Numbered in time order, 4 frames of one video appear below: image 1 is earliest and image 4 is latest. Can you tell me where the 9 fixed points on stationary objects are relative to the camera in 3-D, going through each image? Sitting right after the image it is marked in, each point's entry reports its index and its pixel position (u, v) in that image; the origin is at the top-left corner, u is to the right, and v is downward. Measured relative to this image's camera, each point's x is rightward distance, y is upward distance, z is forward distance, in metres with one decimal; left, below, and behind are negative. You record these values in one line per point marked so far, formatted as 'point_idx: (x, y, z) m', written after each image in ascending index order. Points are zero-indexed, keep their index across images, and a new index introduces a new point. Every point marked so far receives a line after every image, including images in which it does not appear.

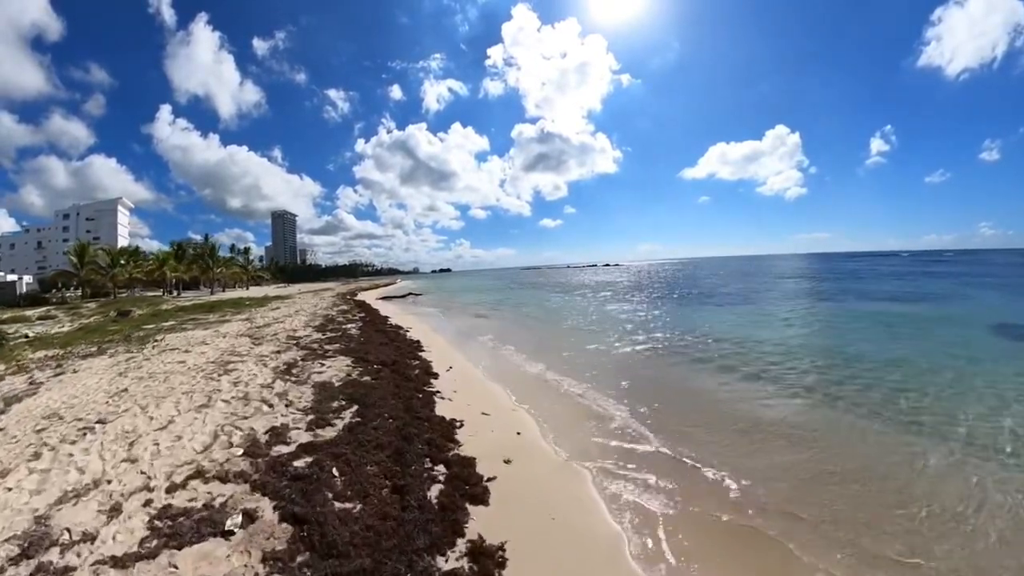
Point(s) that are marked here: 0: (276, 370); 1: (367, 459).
0: (-6.5, -2.3, +12.5) m
1: (-2.2, -2.6, +6.9) m
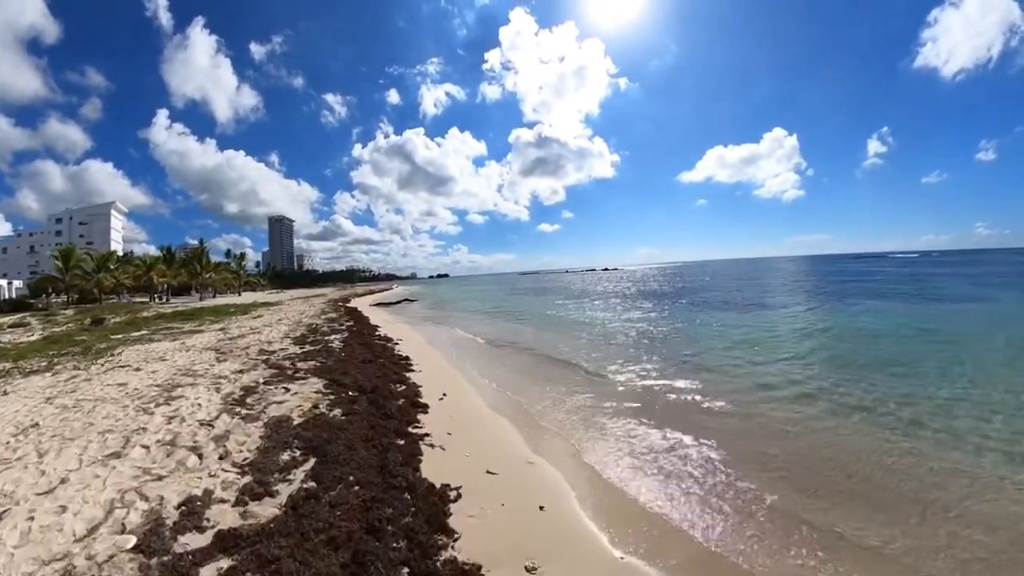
0: (-6.2, -2.5, +10.0) m
1: (-1.9, -2.7, +4.4) m
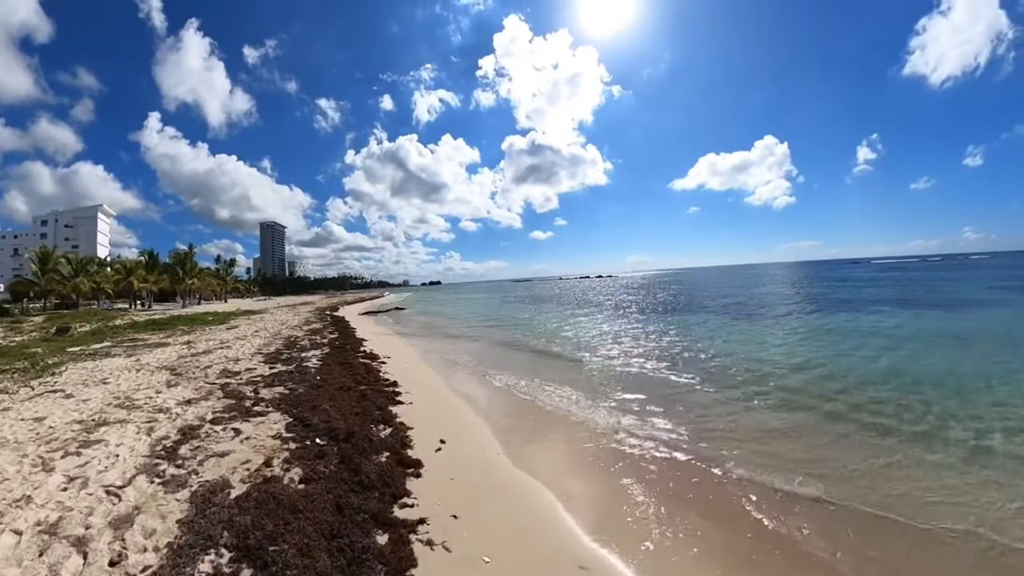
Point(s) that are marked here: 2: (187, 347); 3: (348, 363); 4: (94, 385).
0: (-5.8, -2.7, +7.5) m
1: (-1.5, -2.8, +2.0) m
2: (-13.0, -2.4, +18.3) m
3: (-4.6, -2.1, +12.7) m
4: (-12.0, -2.8, +13.3) m
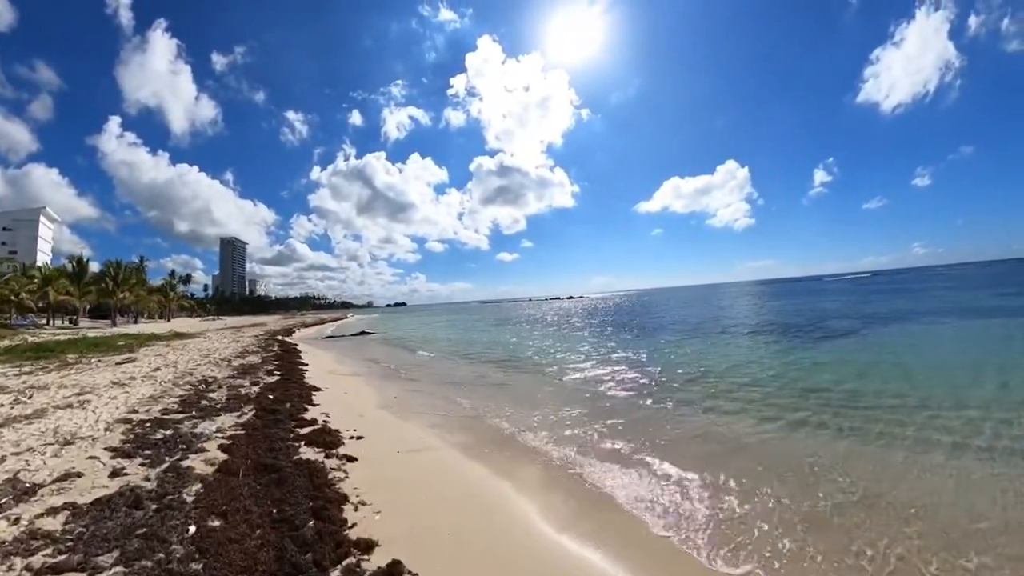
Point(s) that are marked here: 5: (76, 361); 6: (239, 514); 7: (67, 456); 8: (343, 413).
0: (-3.7, -2.6, +0.5) m
1: (+0.9, -2.5, -4.7) m
2: (-11.6, -2.7, +10.9) m
3: (-2.9, -2.2, +5.8) m
4: (-10.3, -2.9, +5.8) m
5: (-15.5, -2.7, +16.7) m
6: (-2.6, -2.2, +4.7) m
7: (-6.5, -2.4, +6.8) m
8: (-3.7, -2.8, +10.2) m
